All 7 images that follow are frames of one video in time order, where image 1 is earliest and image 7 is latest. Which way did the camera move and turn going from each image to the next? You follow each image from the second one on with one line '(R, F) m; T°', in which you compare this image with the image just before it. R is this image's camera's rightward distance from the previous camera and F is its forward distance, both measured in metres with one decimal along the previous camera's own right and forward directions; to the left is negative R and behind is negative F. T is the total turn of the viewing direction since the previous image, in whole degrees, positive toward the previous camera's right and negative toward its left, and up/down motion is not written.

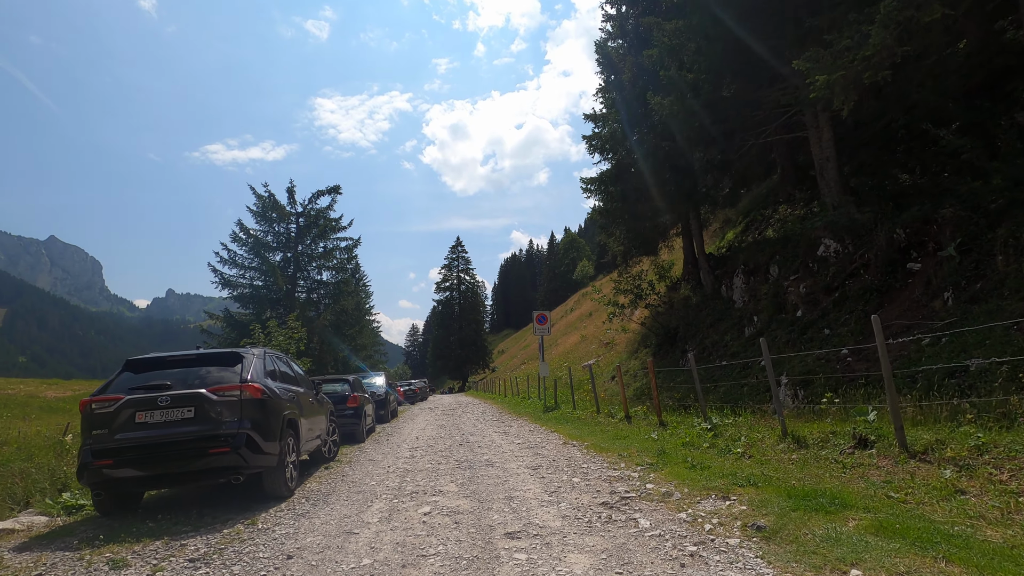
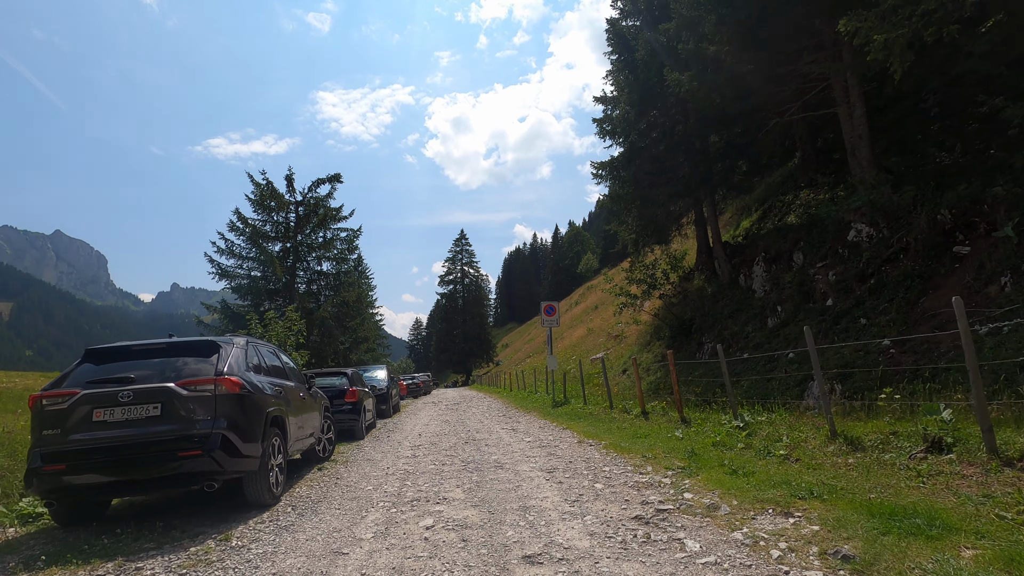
(-0.1, +0.8) m; 0°
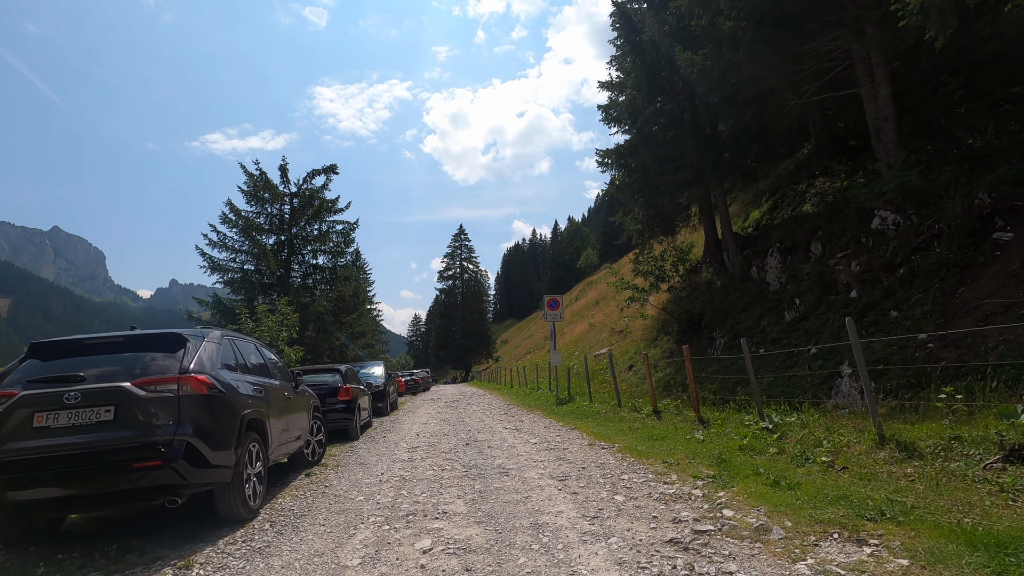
(-0.1, +0.7) m; 0°
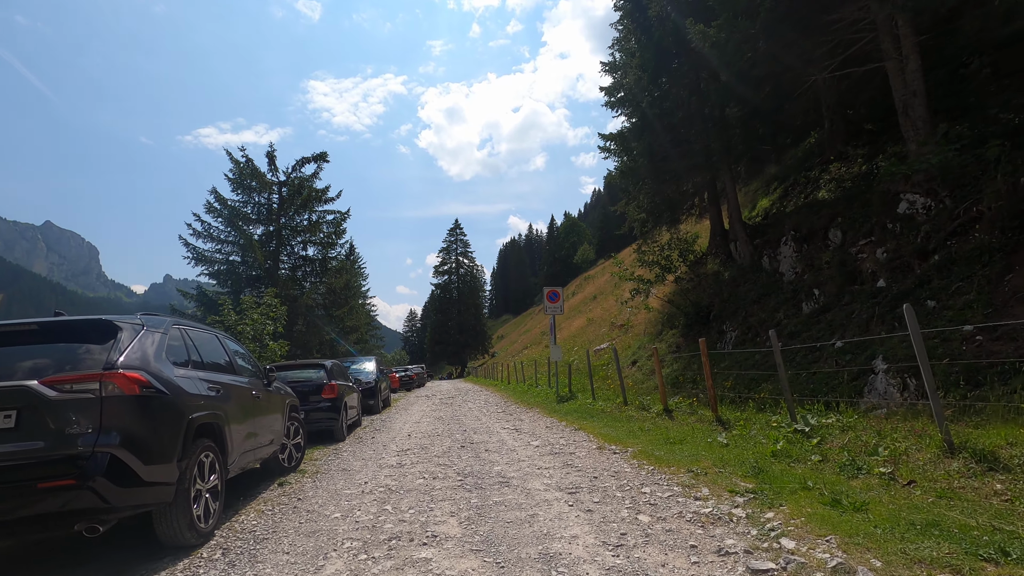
(-0.1, +0.9) m; 0°
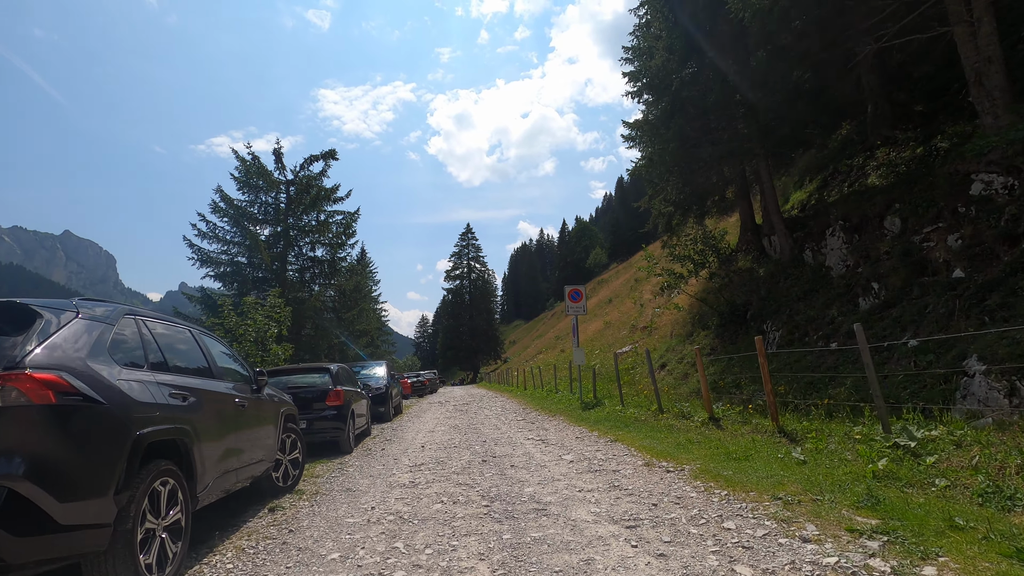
(-0.2, +1.0) m; -1°
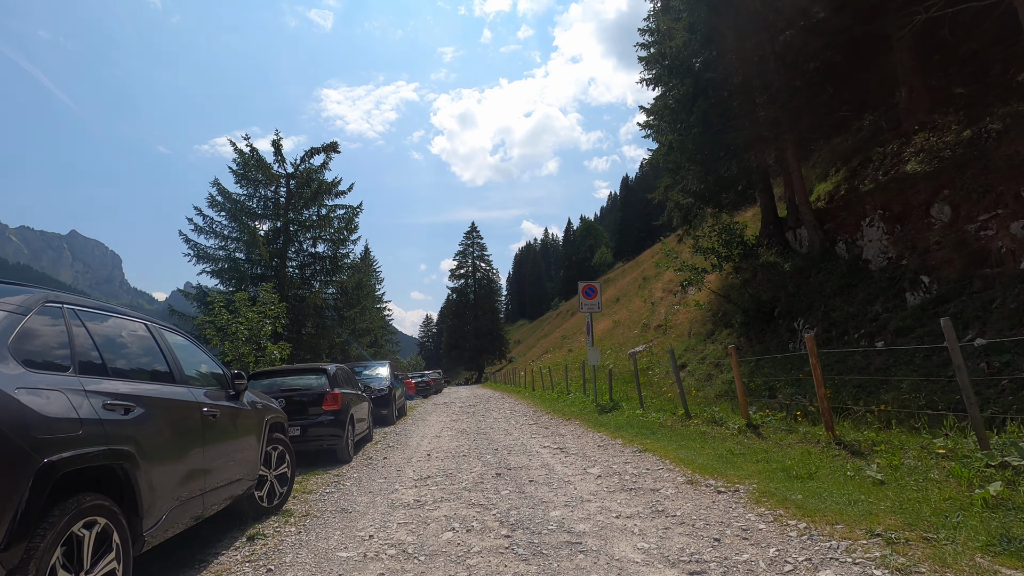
(-0.2, +0.9) m; 0°
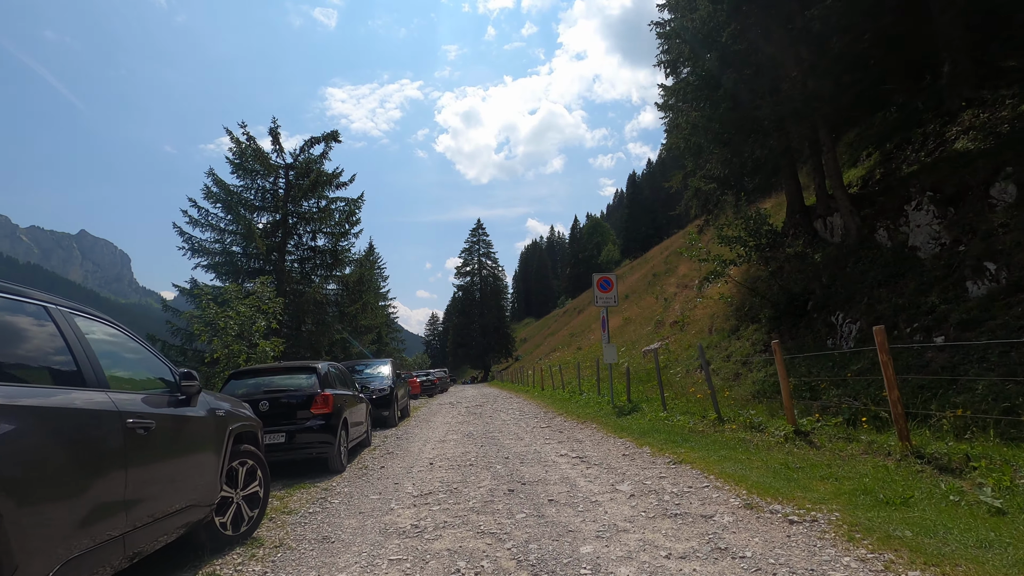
(-0.1, +1.0) m; -1°
